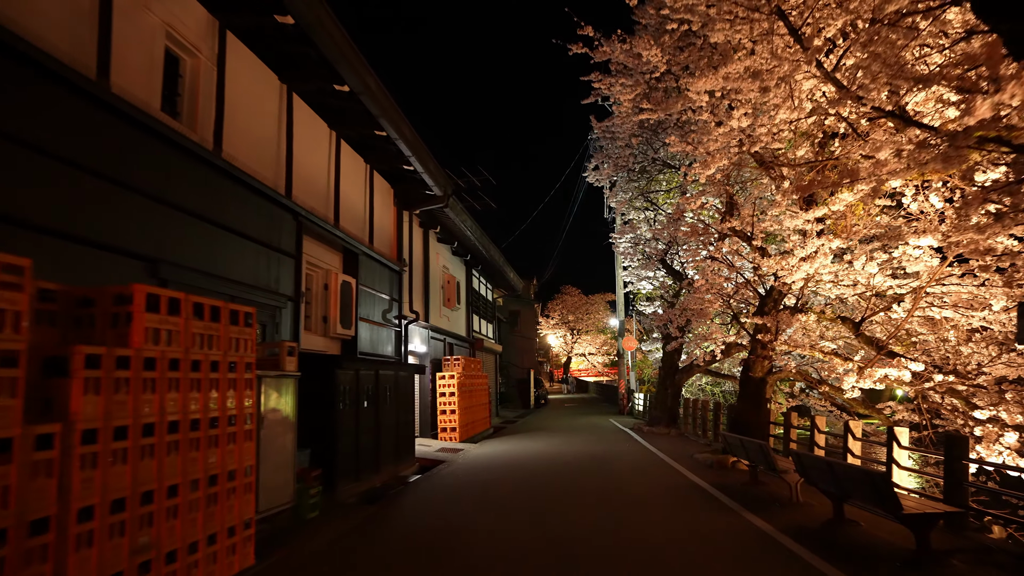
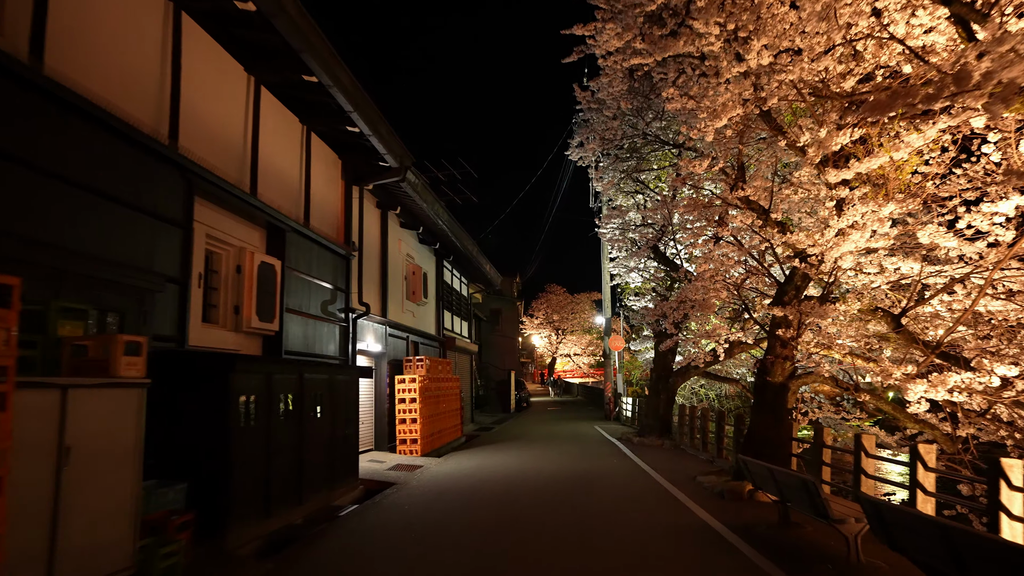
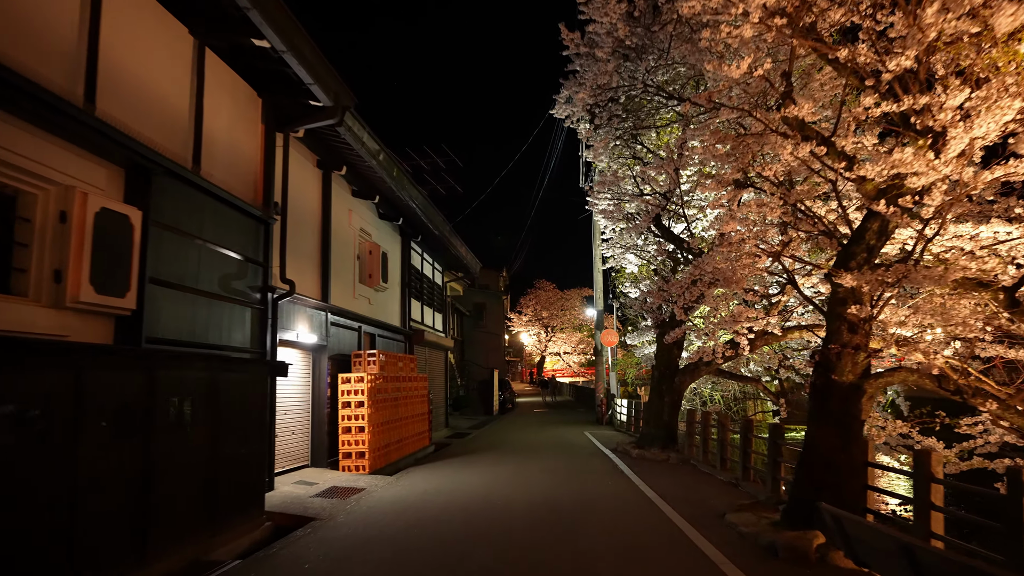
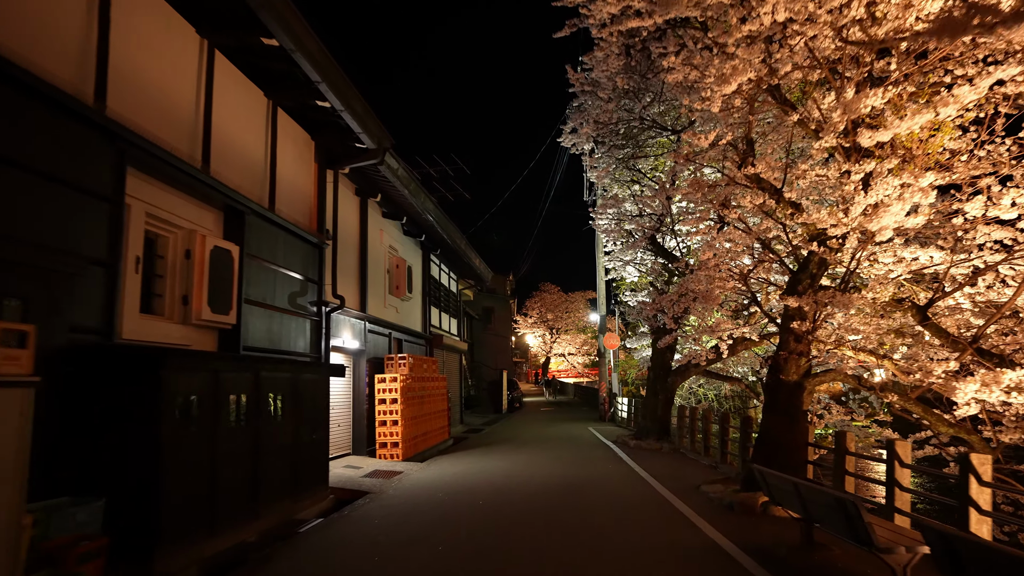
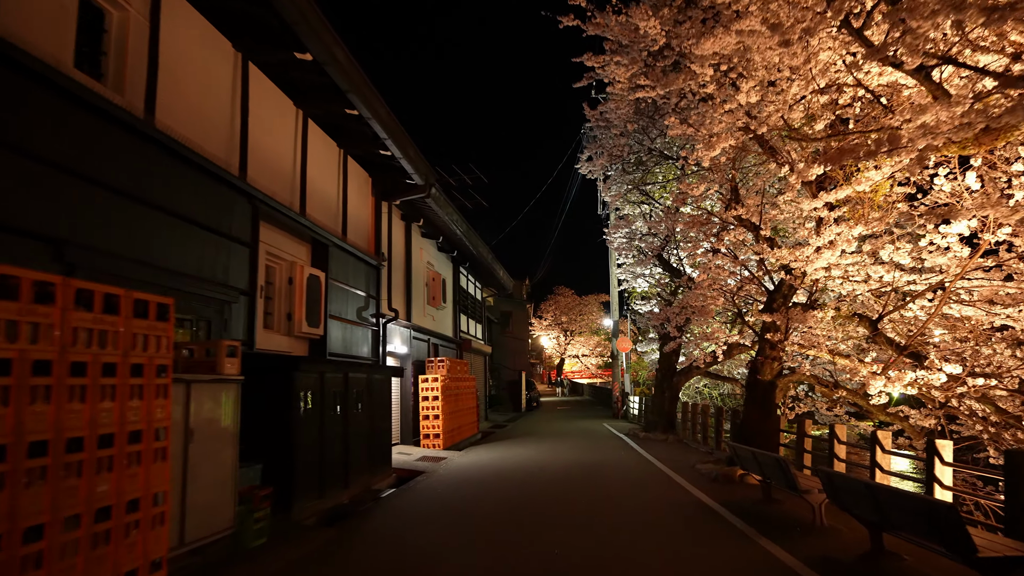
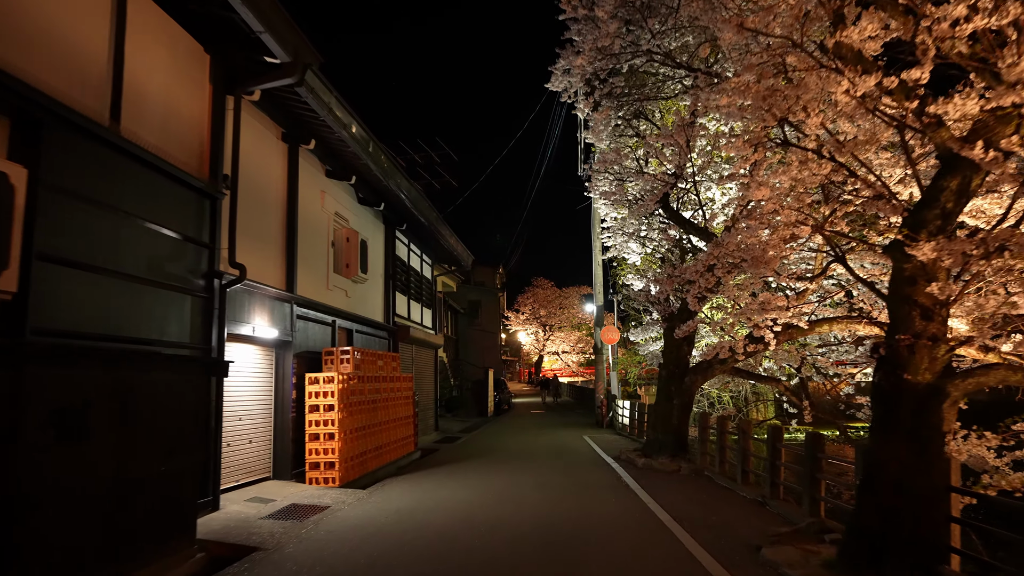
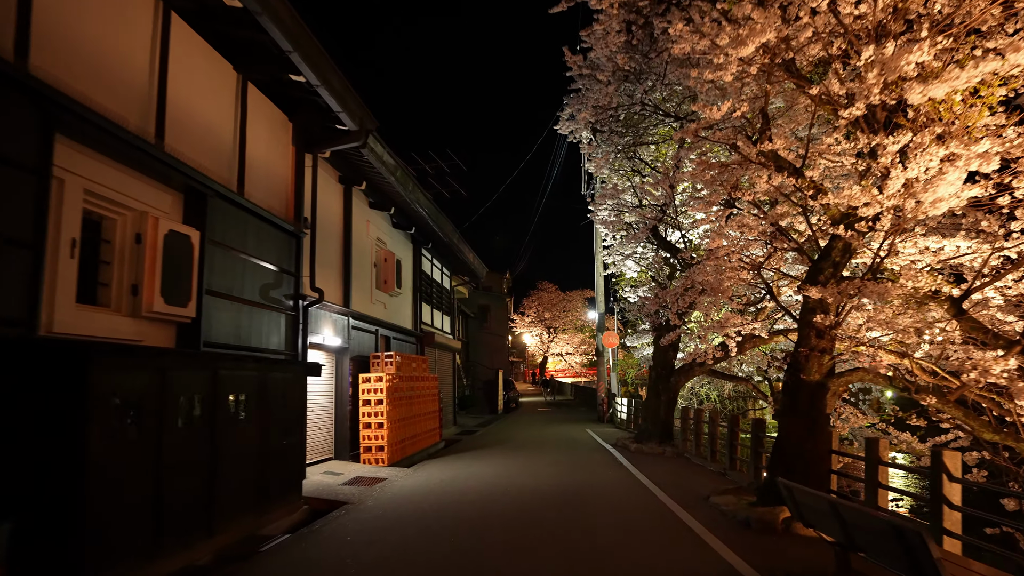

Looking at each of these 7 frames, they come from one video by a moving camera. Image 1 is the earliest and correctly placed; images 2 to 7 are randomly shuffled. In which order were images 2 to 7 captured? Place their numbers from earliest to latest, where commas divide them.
5, 2, 4, 7, 3, 6
